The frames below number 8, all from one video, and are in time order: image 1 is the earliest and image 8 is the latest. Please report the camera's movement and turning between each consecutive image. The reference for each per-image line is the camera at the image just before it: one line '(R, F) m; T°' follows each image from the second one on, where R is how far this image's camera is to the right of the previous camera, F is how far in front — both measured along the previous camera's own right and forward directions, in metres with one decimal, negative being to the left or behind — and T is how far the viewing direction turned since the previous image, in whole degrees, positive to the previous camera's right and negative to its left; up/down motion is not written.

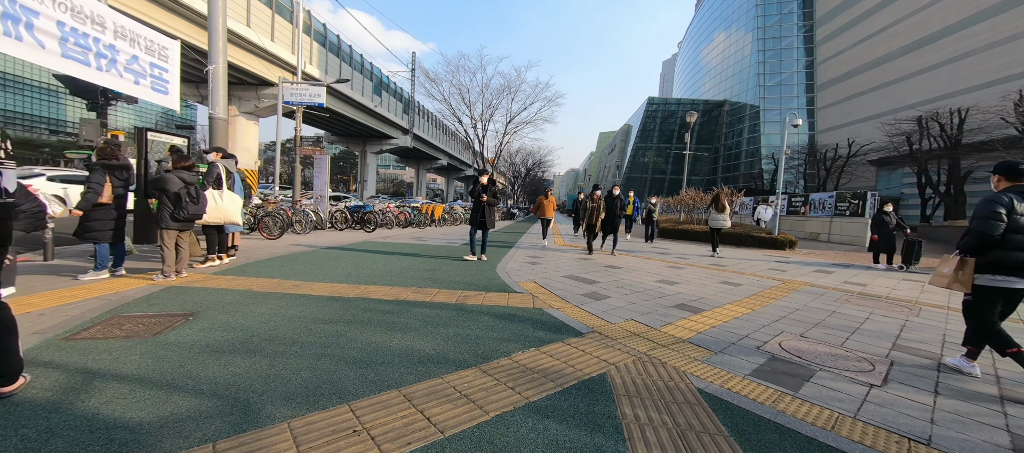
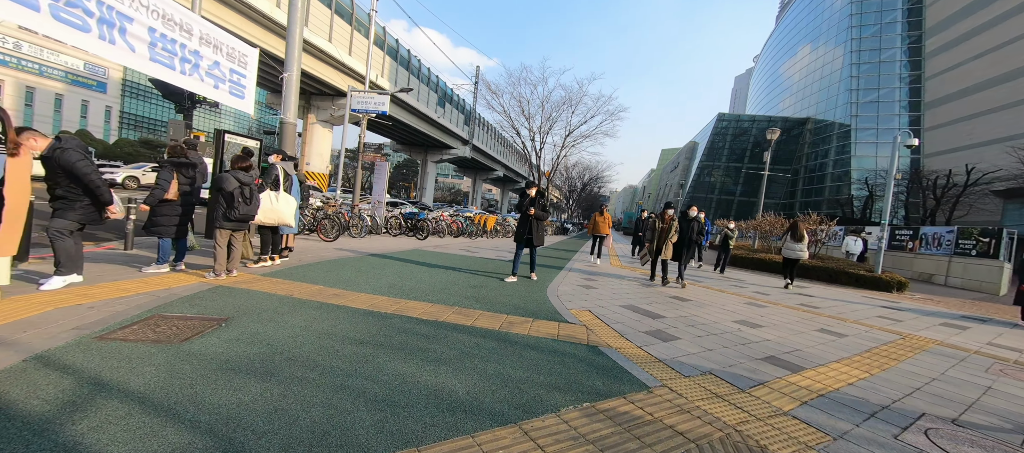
(0.0, +0.5) m; -8°
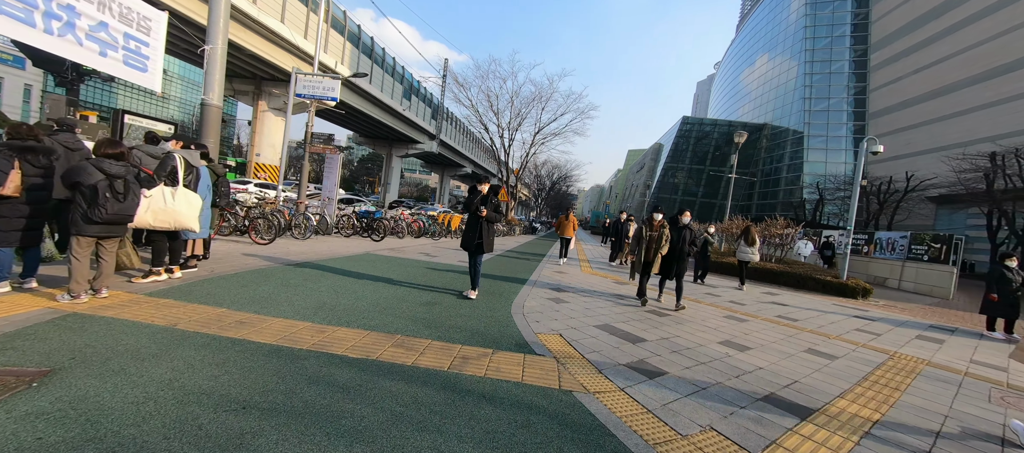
(+0.1, +0.8) m; +5°
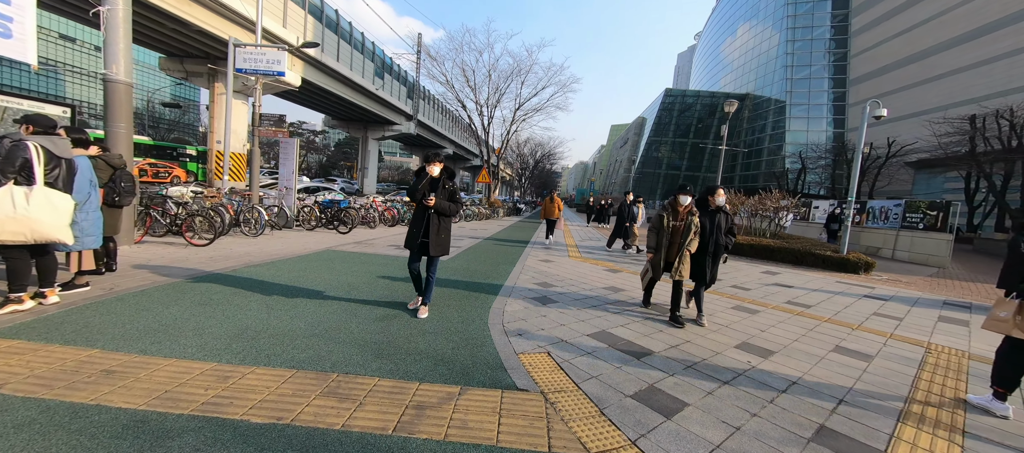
(+0.1, +0.9) m; +2°
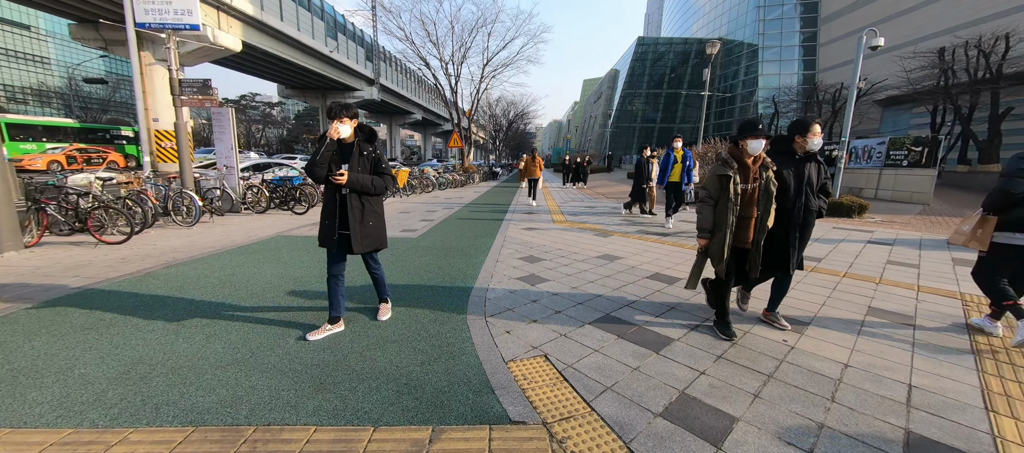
(0.0, +0.9) m; +3°
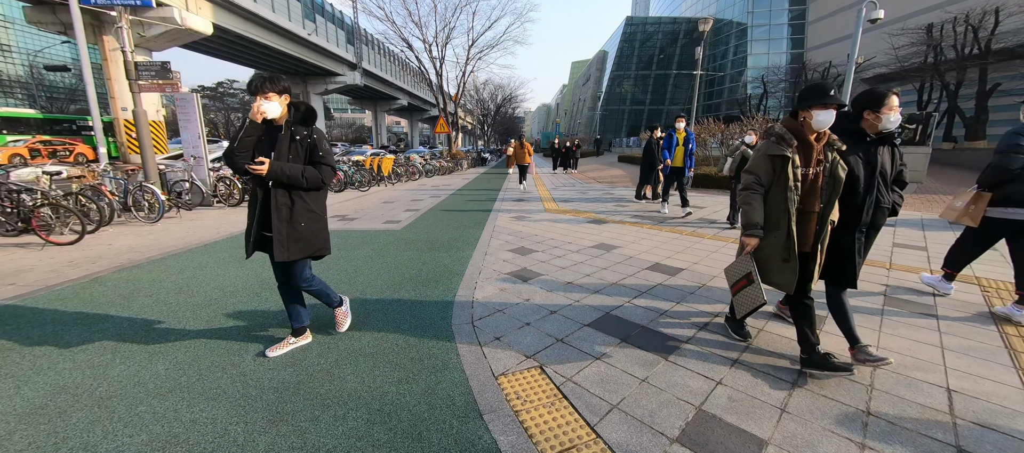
(0.0, +0.4) m; +1°
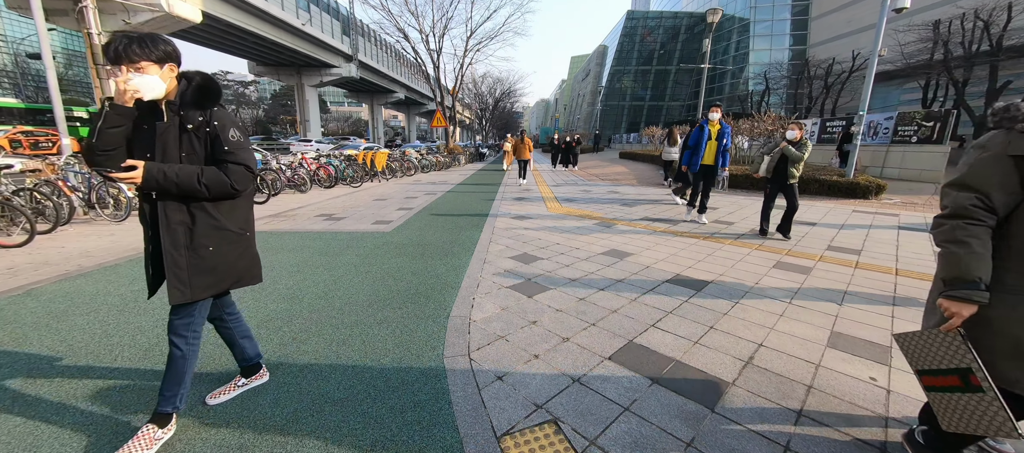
(-0.1, +0.5) m; 0°
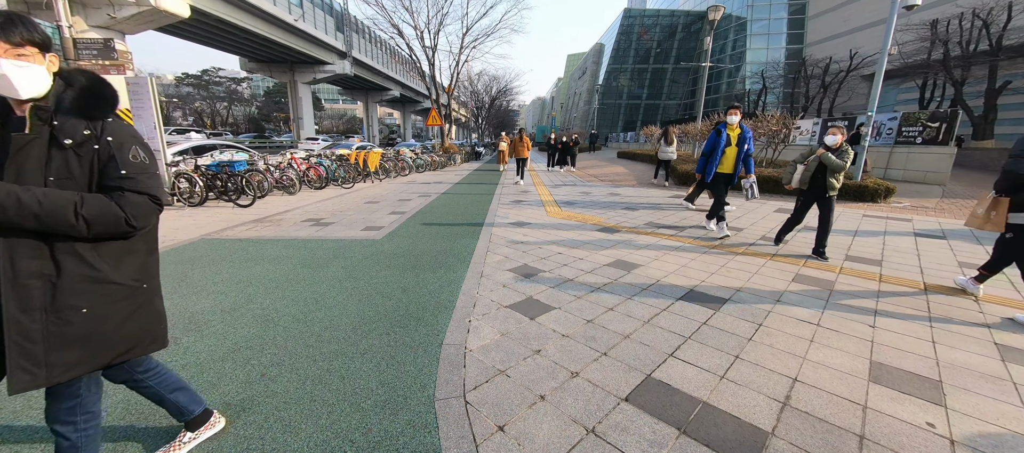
(0.0, +0.3) m; +1°
